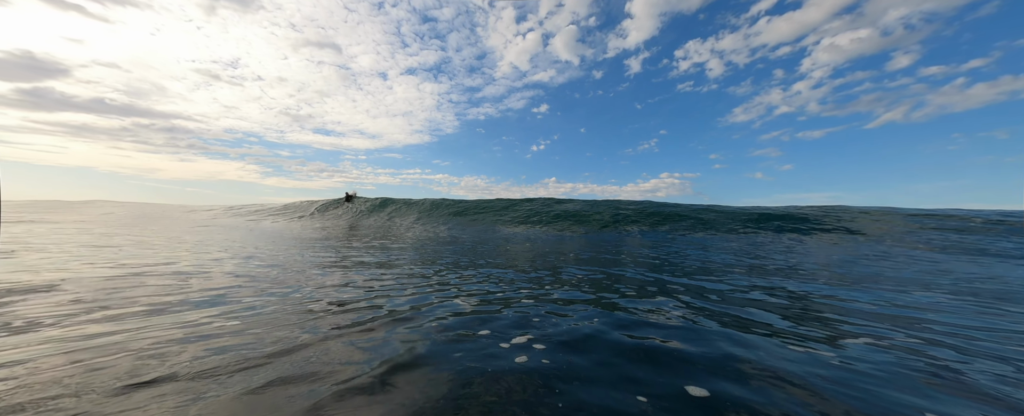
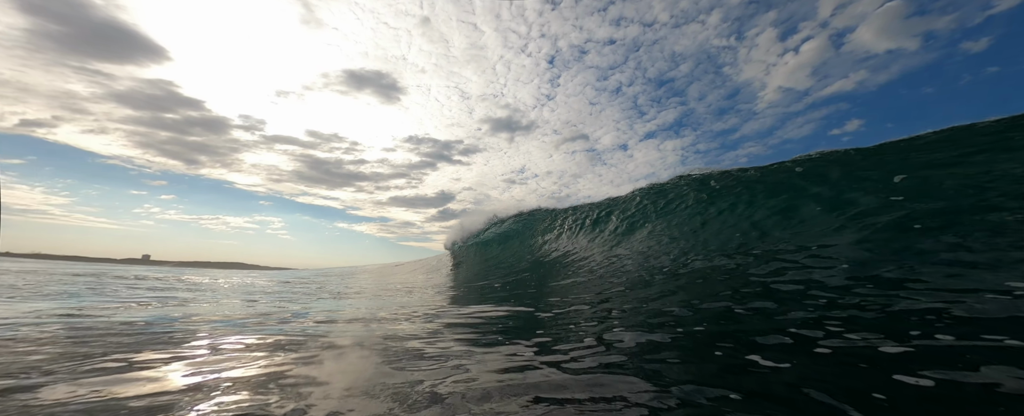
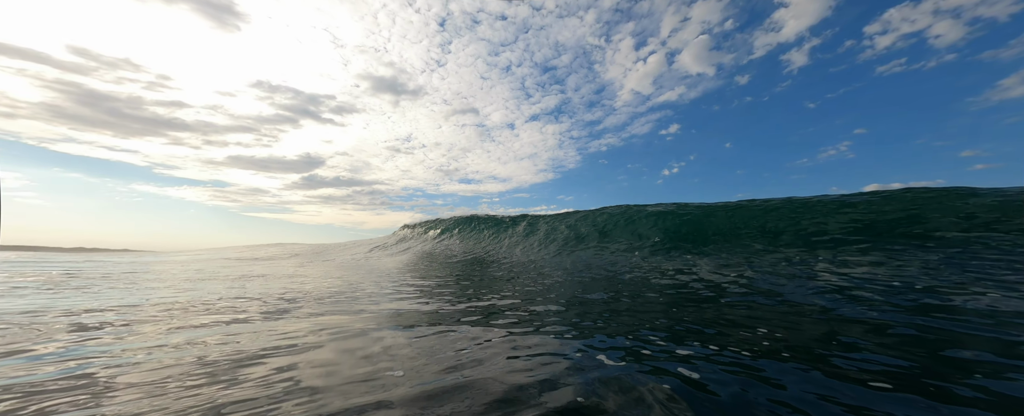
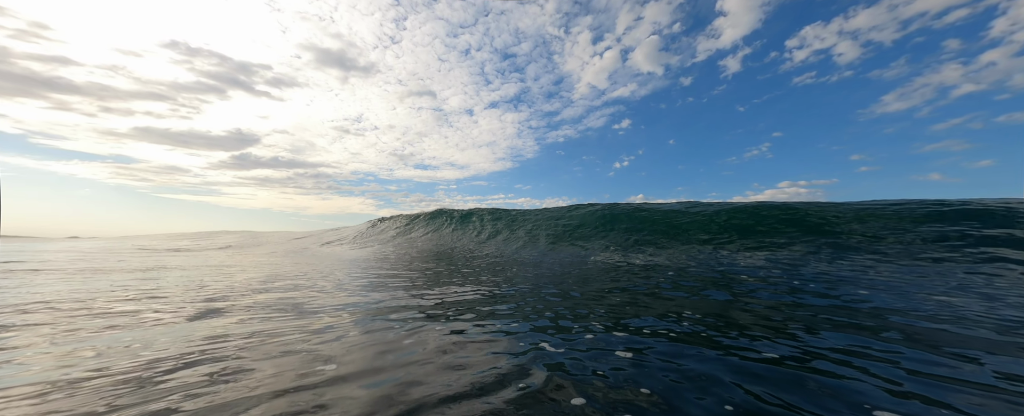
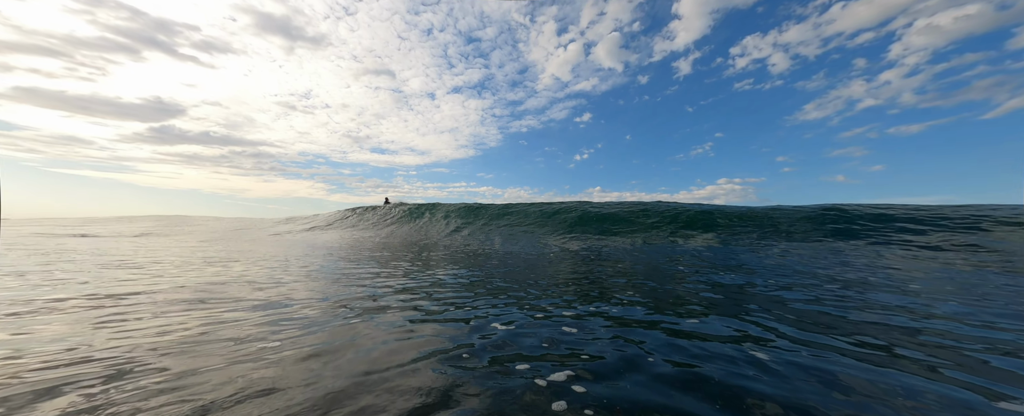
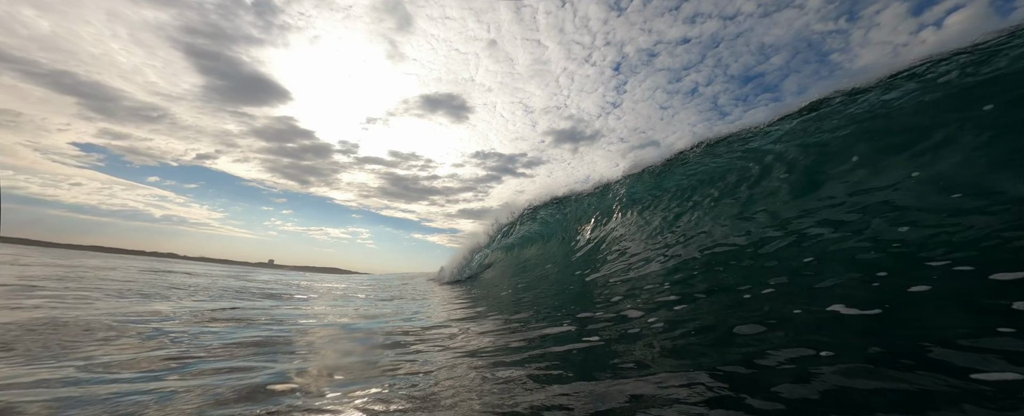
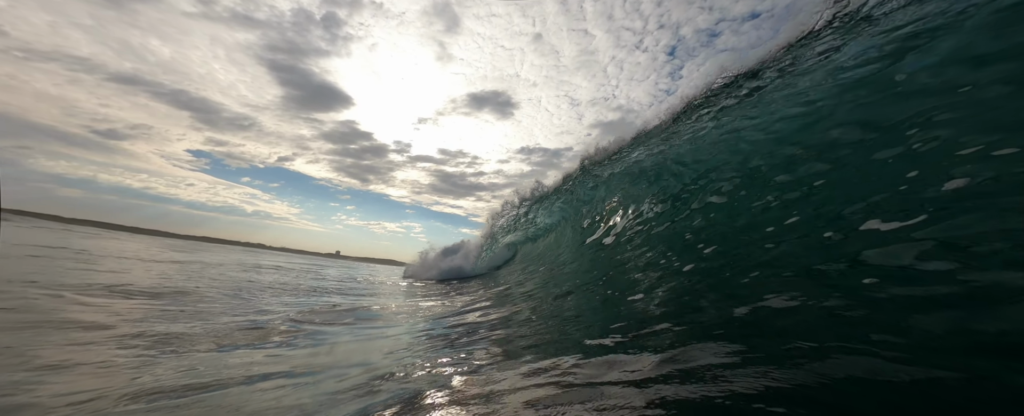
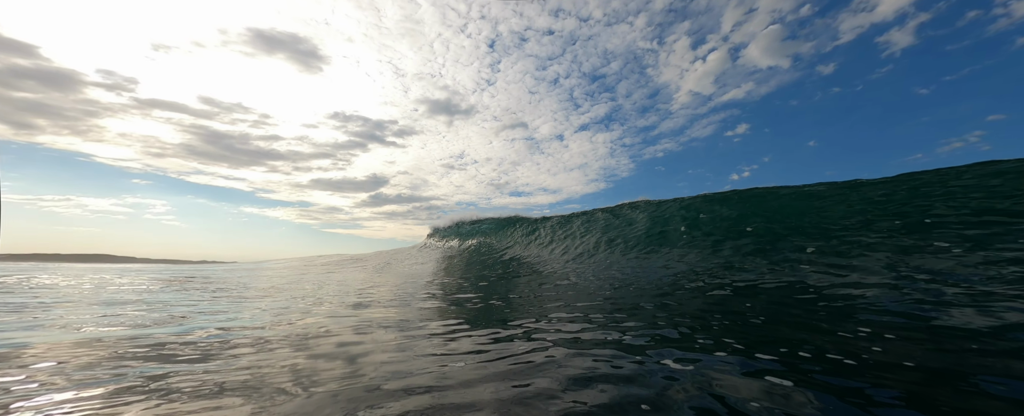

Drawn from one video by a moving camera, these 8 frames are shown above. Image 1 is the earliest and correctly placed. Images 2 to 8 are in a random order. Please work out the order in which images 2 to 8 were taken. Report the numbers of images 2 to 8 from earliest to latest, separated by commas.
5, 4, 3, 8, 2, 6, 7
